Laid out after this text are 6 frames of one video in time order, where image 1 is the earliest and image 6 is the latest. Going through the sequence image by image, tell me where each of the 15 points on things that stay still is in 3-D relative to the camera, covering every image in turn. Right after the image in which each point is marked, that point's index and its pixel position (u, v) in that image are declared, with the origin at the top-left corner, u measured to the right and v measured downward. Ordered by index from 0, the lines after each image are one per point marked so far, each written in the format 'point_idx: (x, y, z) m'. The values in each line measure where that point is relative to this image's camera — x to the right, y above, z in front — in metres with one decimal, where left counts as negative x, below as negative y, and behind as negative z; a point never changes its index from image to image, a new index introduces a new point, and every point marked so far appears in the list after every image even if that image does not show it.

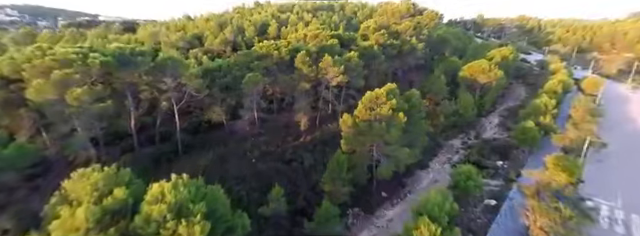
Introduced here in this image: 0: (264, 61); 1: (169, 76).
0: (-3.7, +3.8, +19.5) m
1: (-7.9, +2.3, +15.4) m
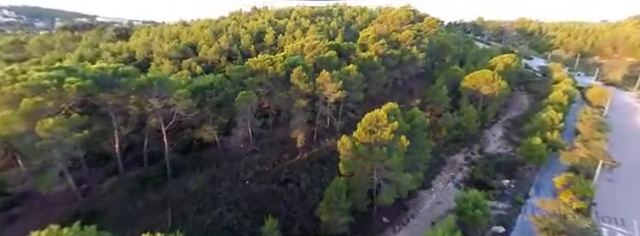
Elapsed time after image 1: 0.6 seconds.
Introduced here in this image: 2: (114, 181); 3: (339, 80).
0: (-3.9, +2.6, +18.5) m
1: (-8.0, +1.1, +14.4) m
2: (-11.0, -3.3, +15.6) m
3: (+1.3, +2.6, +19.7) m
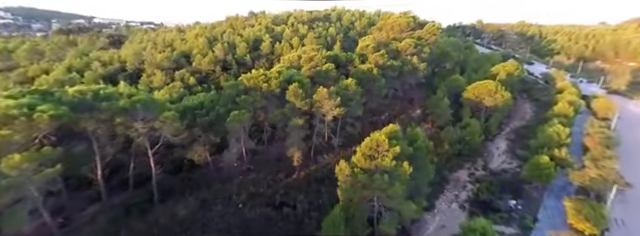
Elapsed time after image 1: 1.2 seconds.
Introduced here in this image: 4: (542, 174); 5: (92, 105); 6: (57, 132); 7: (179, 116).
0: (-4.1, +1.5, +17.5) m
1: (-8.2, 0.0, +13.4) m
2: (-11.1, -4.5, +14.6) m
3: (+1.1, +1.4, +18.8) m
4: (+14.3, -3.6, +18.9) m
5: (-9.5, +0.6, +12.2) m
6: (-10.3, -0.5, +11.4) m
7: (-7.1, +0.1, +14.8) m
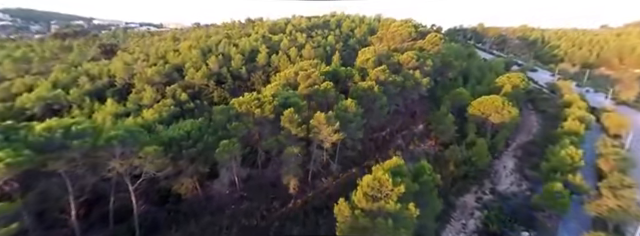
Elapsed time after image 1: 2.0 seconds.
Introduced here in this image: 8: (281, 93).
0: (-4.2, -0.1, +16.2) m
1: (-8.3, -1.6, +12.1) m
2: (-11.2, -6.0, +13.3) m
3: (+1.0, -0.1, +17.5) m
4: (+14.2, -5.2, +17.7) m
5: (-9.6, -1.0, +10.9) m
6: (-10.4, -2.1, +10.2) m
7: (-7.2, -1.4, +13.5) m
8: (-2.4, +1.6, +18.3) m
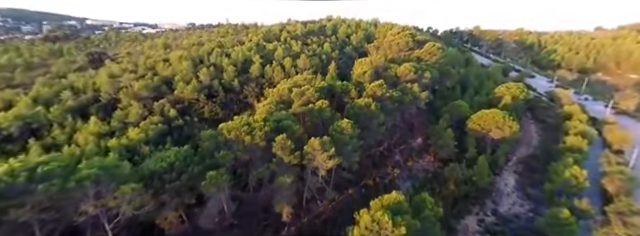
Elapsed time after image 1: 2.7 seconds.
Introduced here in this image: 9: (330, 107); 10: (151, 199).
0: (-4.5, -1.5, +15.2) m
1: (-8.6, -3.0, +11.0) m
2: (-11.5, -7.4, +12.2) m
3: (+0.7, -1.5, +16.5) m
4: (+13.9, -6.5, +16.8) m
5: (-9.8, -2.4, +9.8) m
6: (-10.6, -3.5, +9.0) m
7: (-7.5, -2.8, +12.4) m
8: (-2.7, +0.2, +17.3) m
9: (+0.6, +0.8, +20.2) m
10: (-7.3, -3.5, +12.5) m
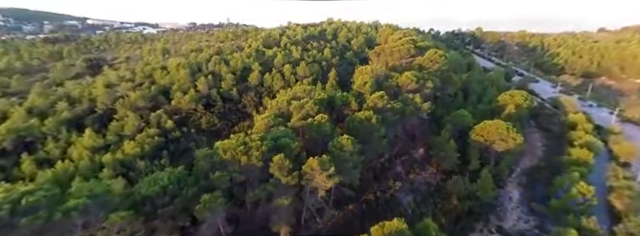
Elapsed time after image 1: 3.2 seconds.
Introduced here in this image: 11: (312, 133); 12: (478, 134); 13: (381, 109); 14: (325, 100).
0: (-4.6, -2.4, +14.7) m
1: (-8.6, -4.0, +10.5) m
2: (-11.6, -8.4, +11.7) m
3: (+0.6, -2.5, +16.0) m
4: (+13.9, -7.5, +16.3) m
5: (-9.9, -3.4, +9.3) m
6: (-10.7, -4.5, +8.5) m
7: (-7.6, -3.8, +11.9) m
8: (-2.8, -0.8, +16.8) m
9: (+0.6, -0.2, +19.7) m
10: (-7.4, -4.5, +12.0) m
11: (-0.4, -1.1, +18.4) m
12: (+13.5, -1.7, +25.0) m
13: (+4.9, +0.6, +22.4) m
14: (+0.2, +1.1, +21.3) m
